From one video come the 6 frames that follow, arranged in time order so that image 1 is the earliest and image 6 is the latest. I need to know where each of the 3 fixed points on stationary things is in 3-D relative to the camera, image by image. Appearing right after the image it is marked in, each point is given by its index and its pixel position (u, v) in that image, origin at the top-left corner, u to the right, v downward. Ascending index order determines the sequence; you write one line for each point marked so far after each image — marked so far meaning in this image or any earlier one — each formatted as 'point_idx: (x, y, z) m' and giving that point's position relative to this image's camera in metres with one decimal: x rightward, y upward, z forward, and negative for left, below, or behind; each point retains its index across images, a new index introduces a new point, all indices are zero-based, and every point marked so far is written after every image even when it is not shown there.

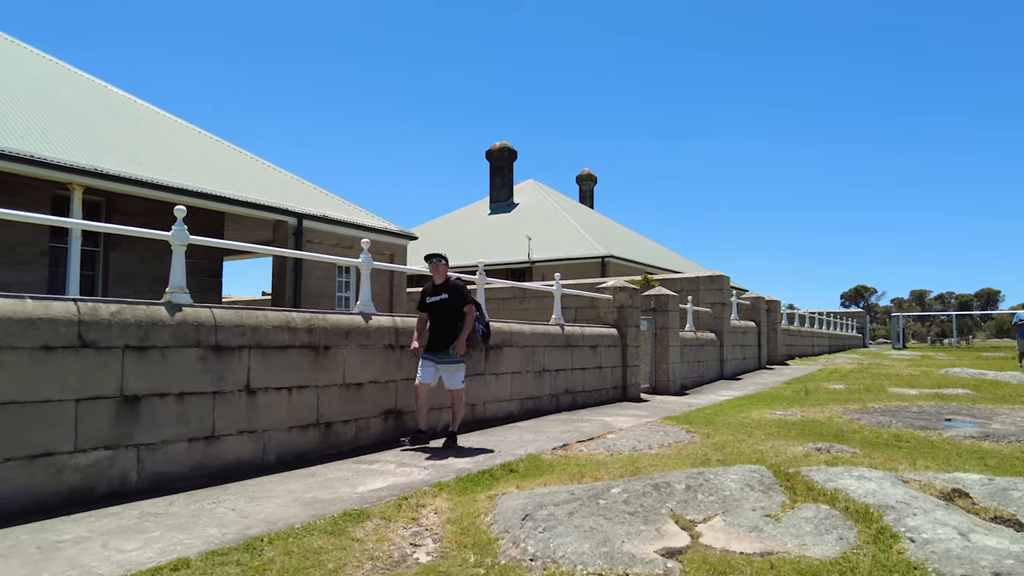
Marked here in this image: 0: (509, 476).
0: (0.0, -1.4, +5.7) m
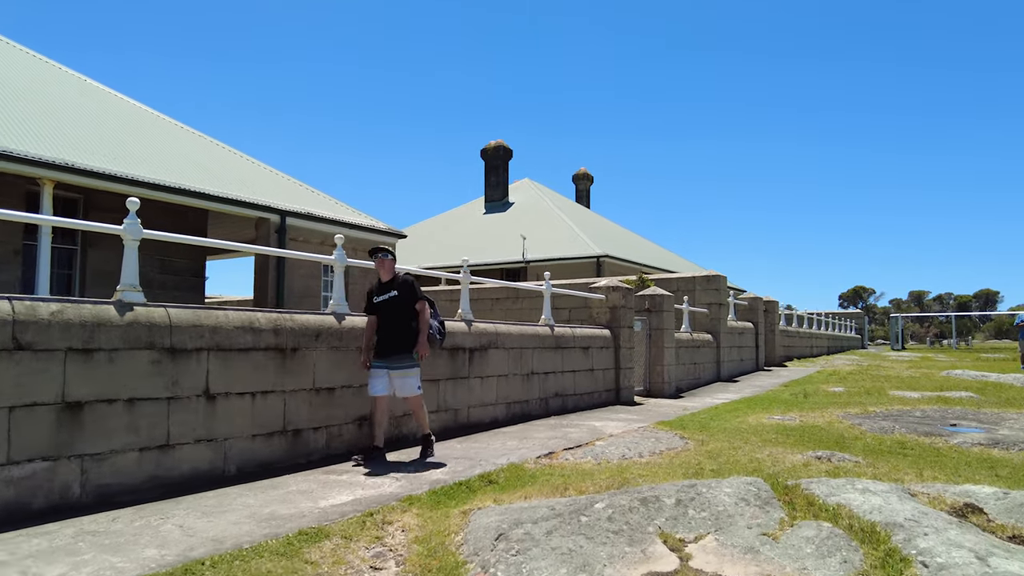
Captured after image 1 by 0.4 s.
0: (-0.2, -1.4, +5.3) m
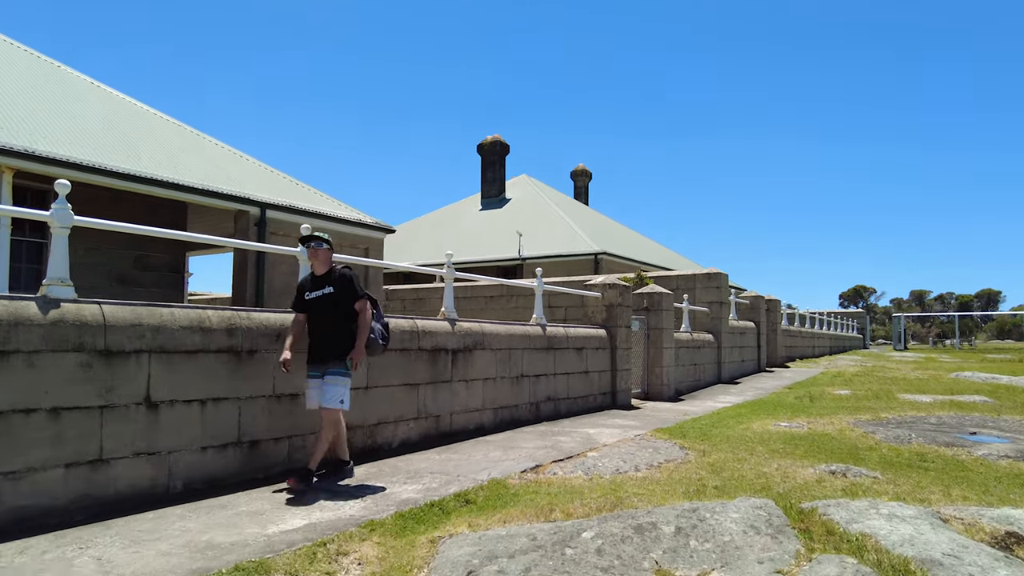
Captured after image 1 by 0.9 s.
0: (-0.3, -1.4, +4.7) m
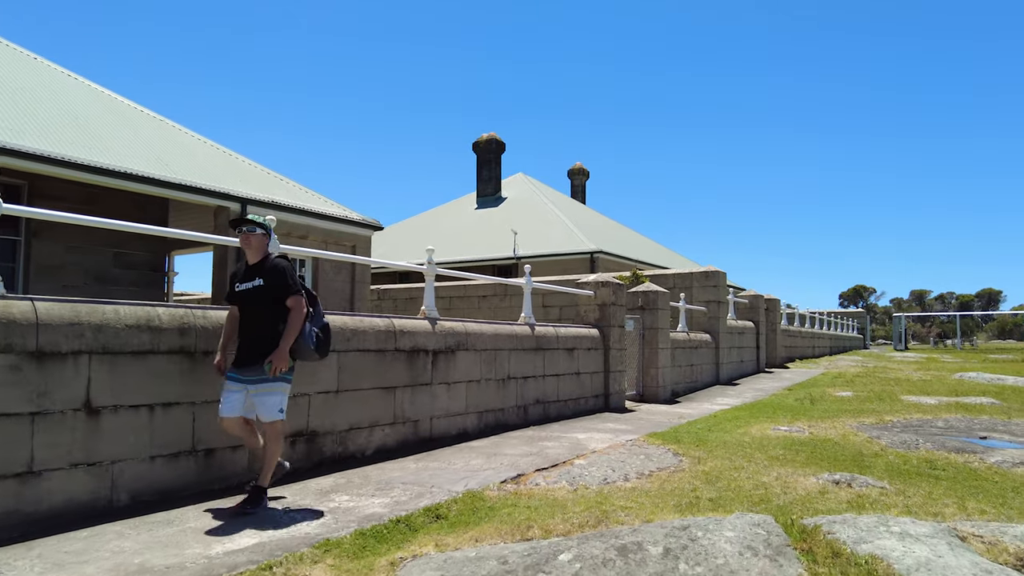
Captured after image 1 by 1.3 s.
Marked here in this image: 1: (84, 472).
0: (-0.5, -1.3, +4.3) m
1: (-2.4, -1.1, +4.4) m
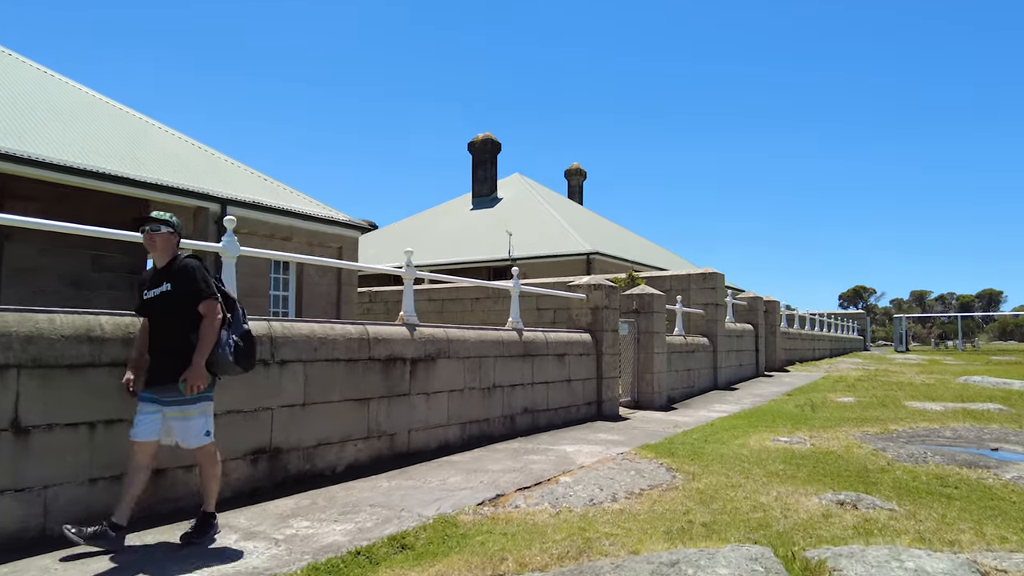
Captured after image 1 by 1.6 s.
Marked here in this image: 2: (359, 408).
0: (-0.6, -1.4, +3.9) m
1: (-2.6, -1.1, +4.0) m
2: (-1.2, -0.9, +6.1) m
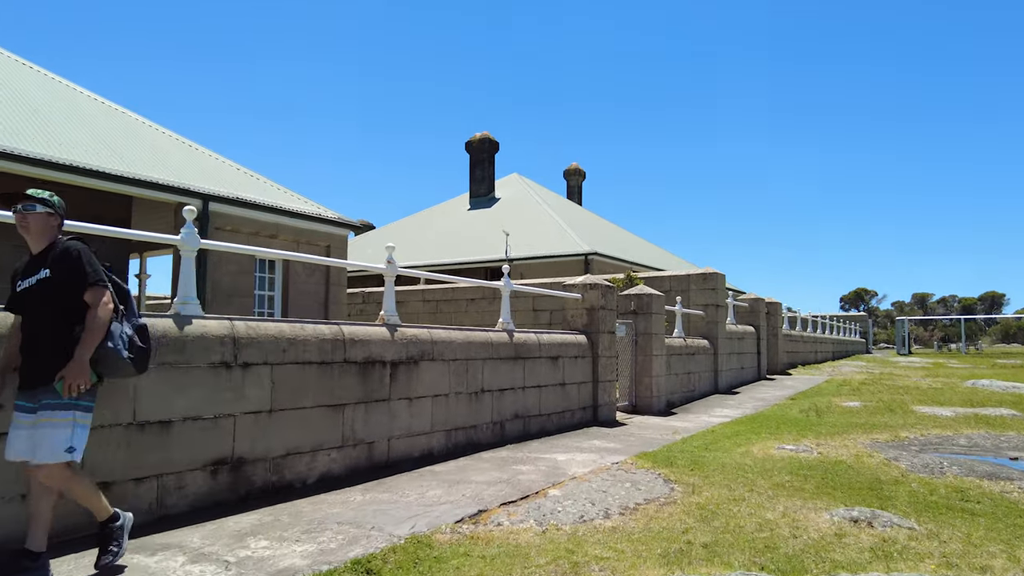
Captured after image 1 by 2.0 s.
0: (-0.7, -1.3, +3.4) m
1: (-2.7, -1.1, +3.5) m
2: (-1.3, -0.9, +5.6) m
